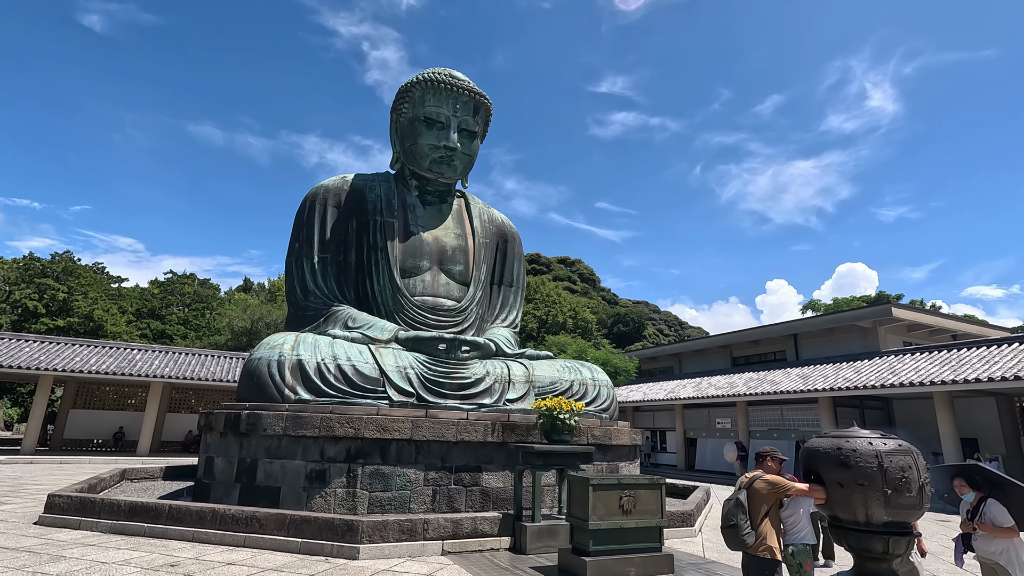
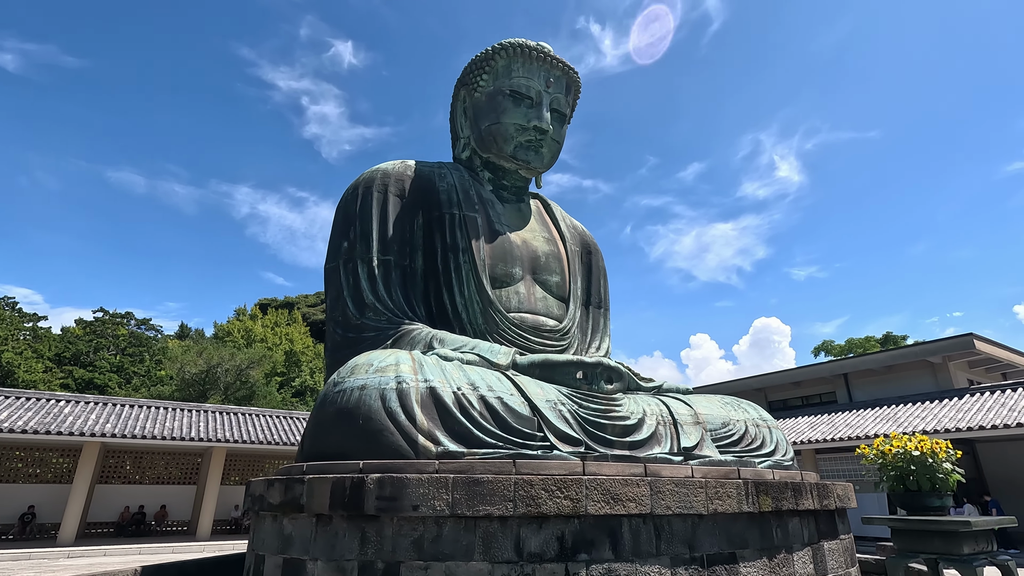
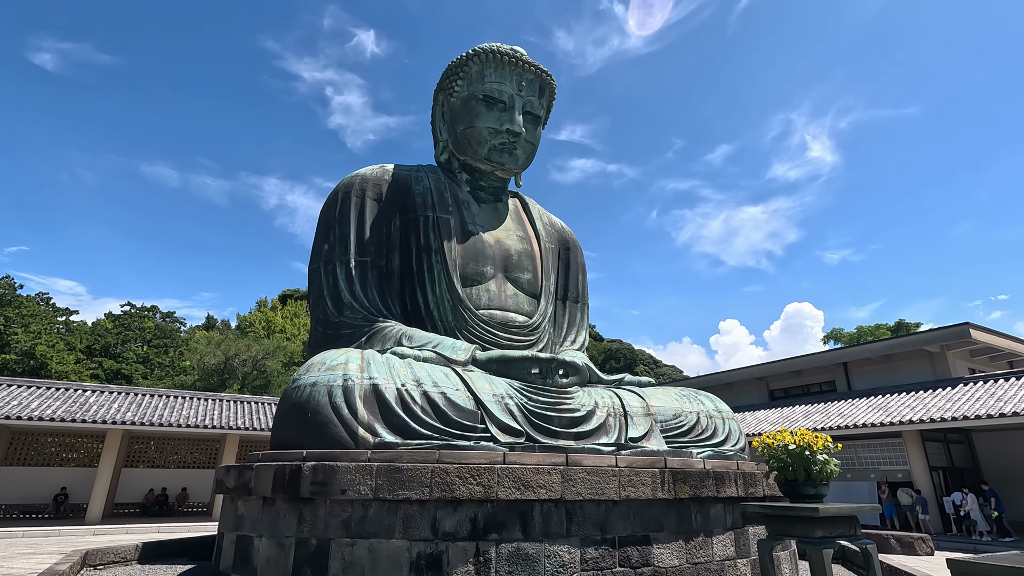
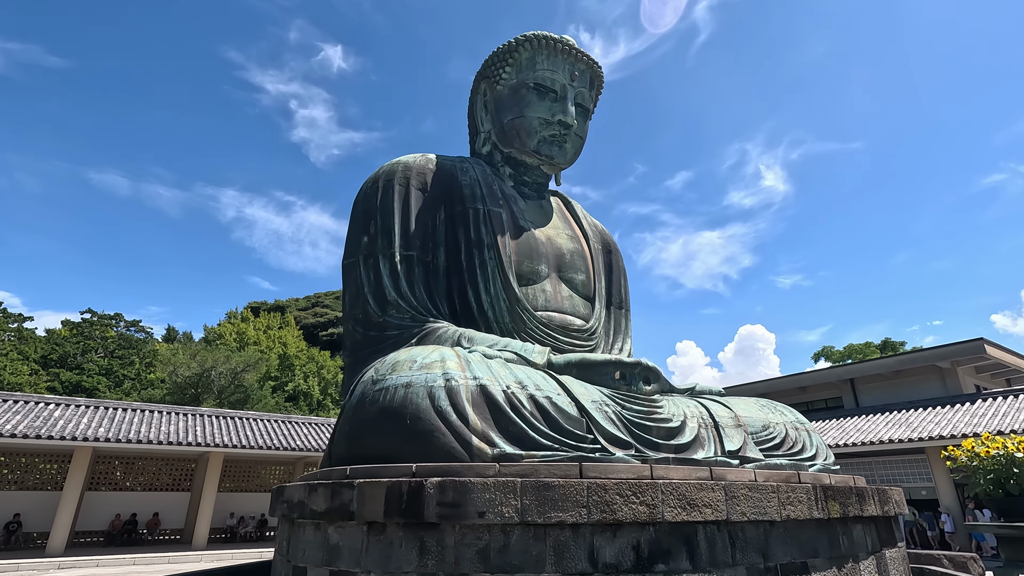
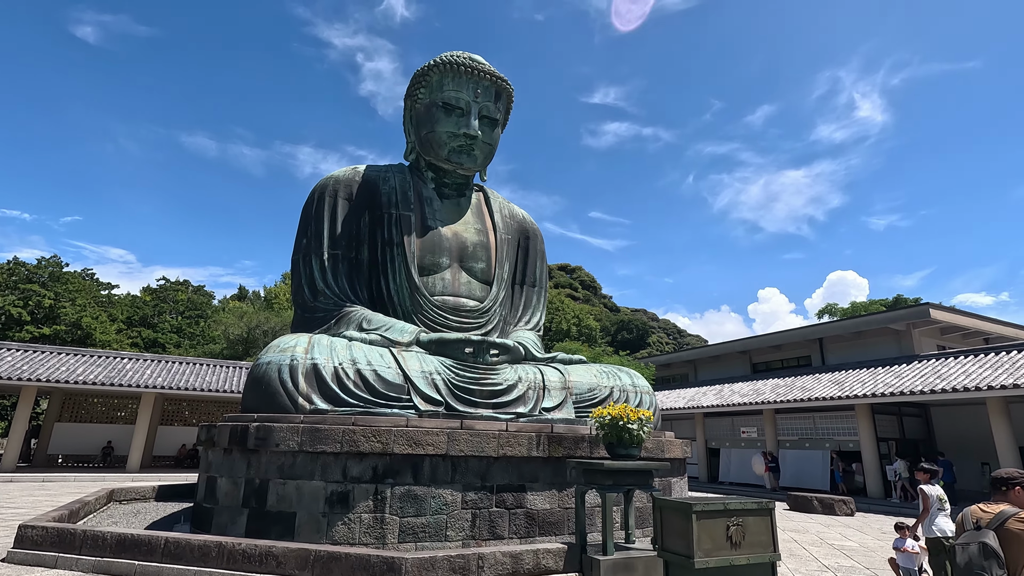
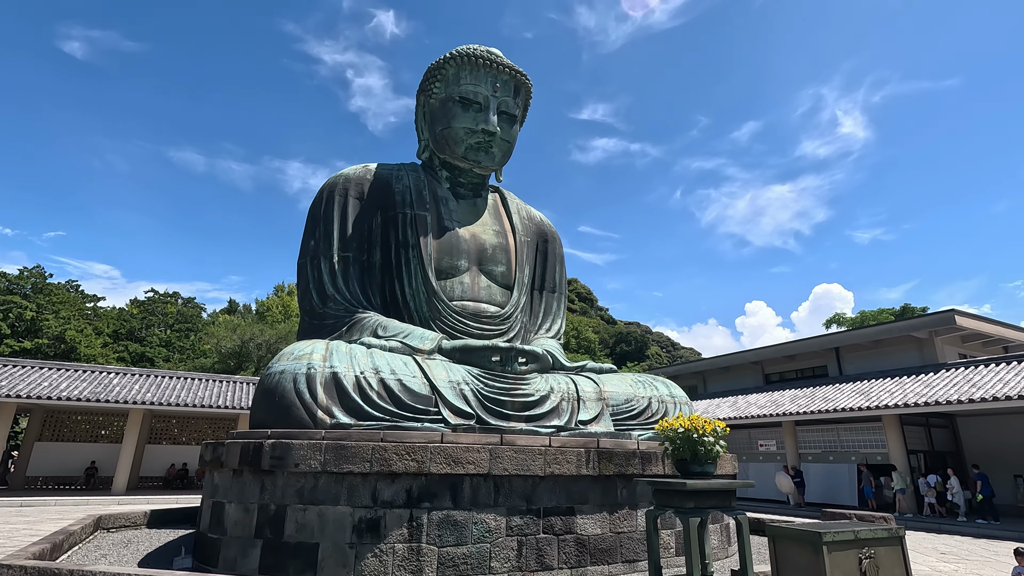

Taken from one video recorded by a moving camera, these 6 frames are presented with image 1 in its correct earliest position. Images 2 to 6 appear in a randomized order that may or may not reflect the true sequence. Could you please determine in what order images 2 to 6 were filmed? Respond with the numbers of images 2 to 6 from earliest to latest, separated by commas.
5, 6, 3, 2, 4
